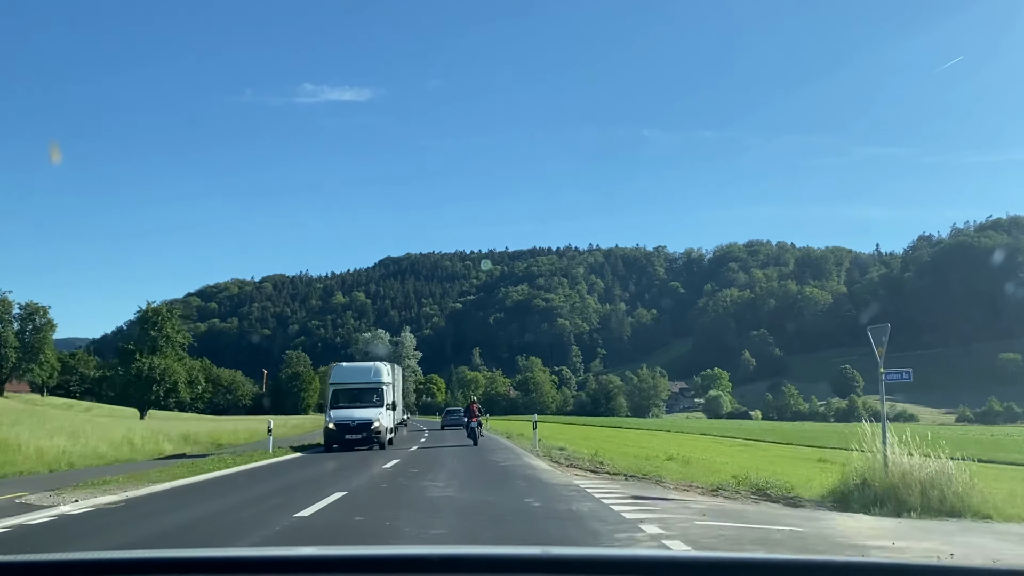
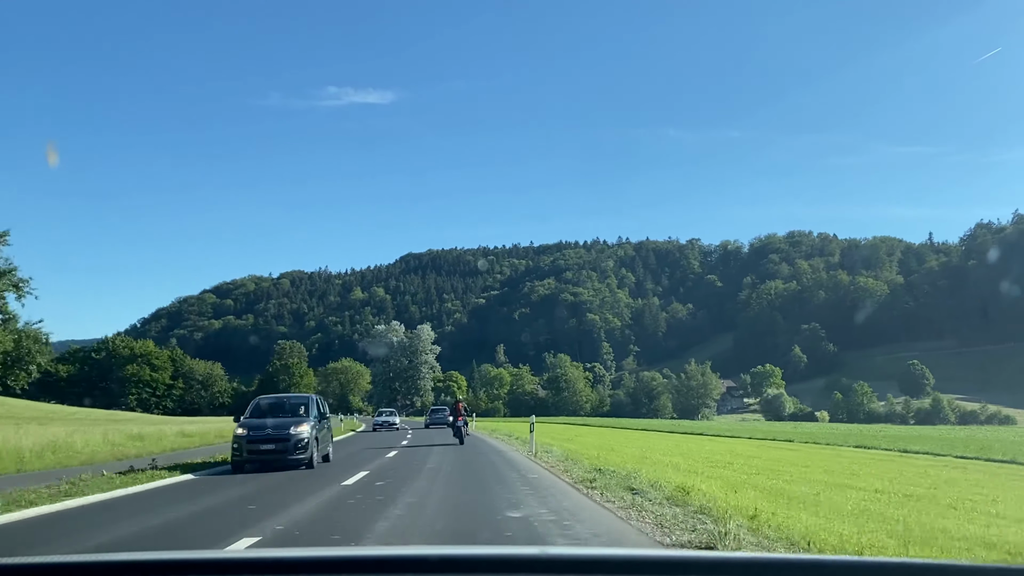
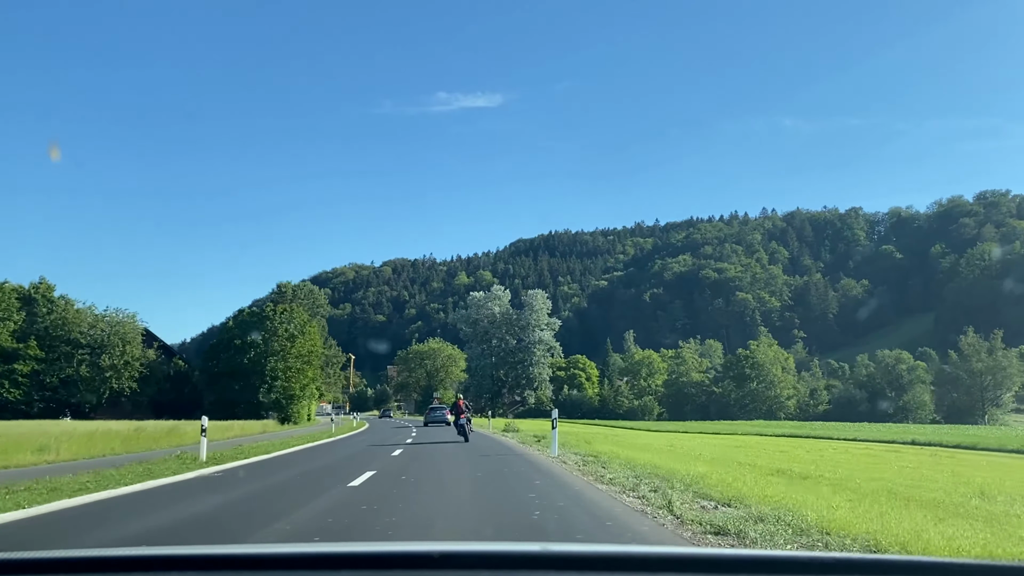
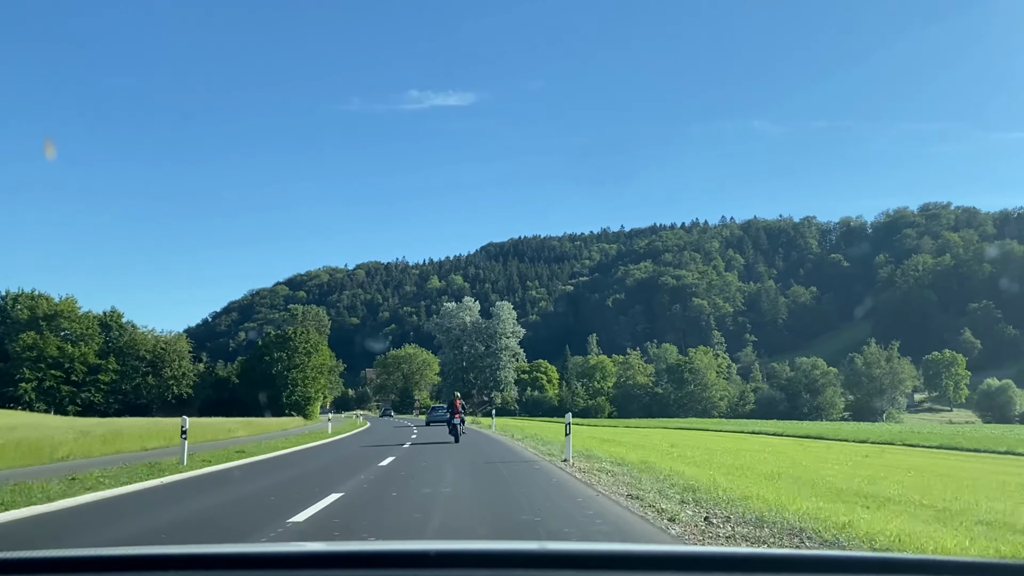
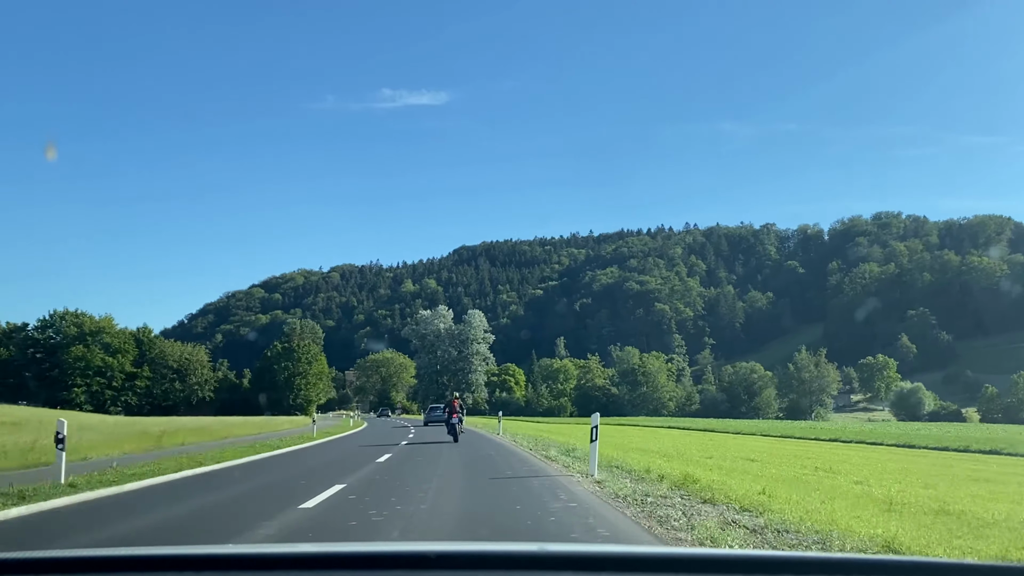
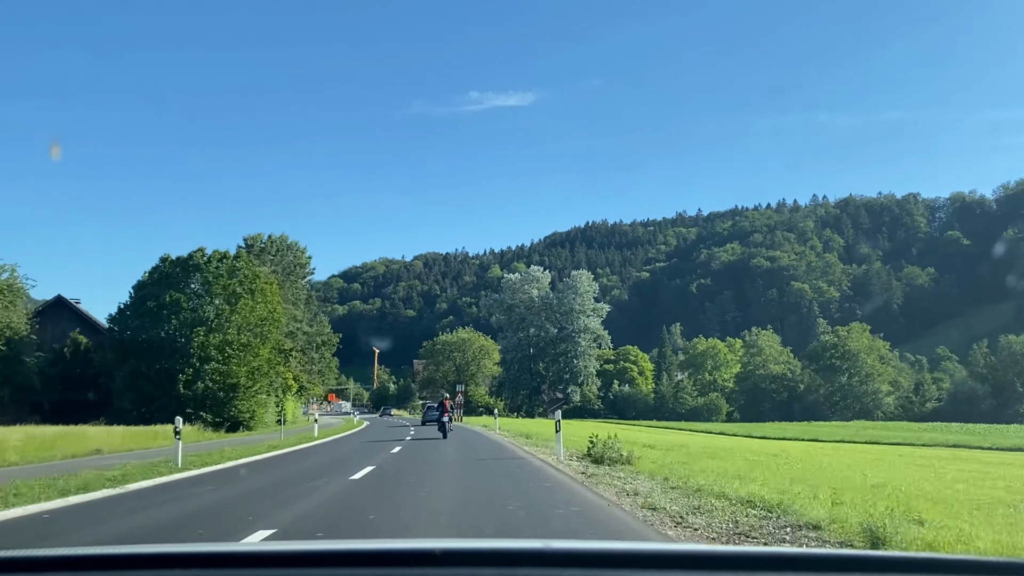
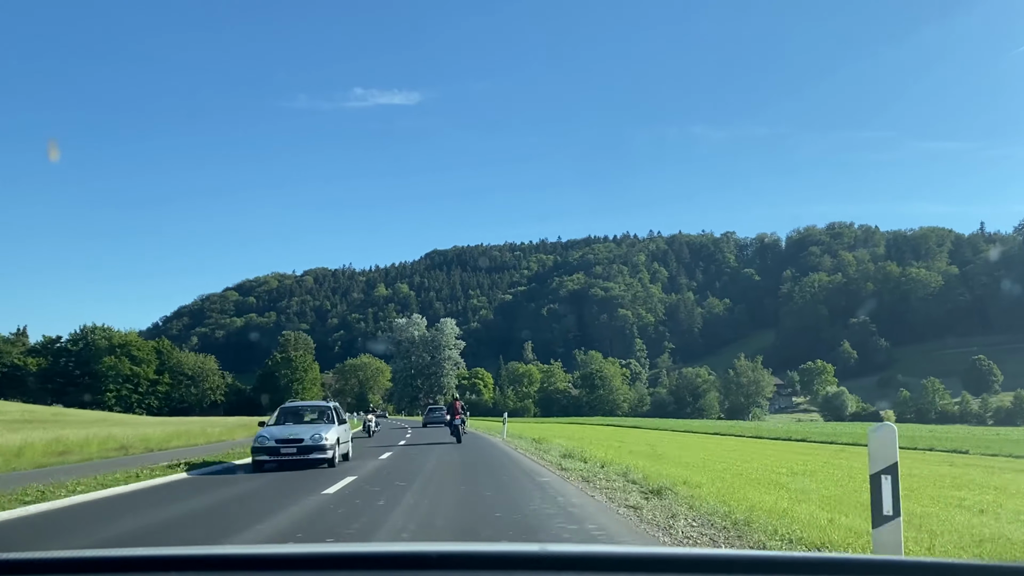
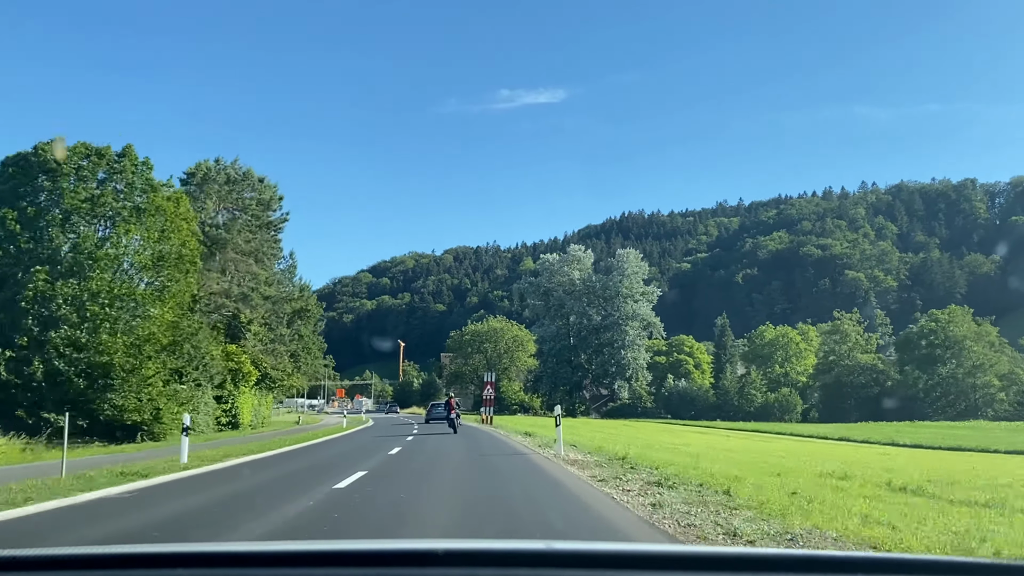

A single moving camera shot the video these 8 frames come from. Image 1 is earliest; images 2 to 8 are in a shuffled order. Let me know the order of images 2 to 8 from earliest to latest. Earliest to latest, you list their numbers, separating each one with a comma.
2, 7, 5, 4, 3, 6, 8
